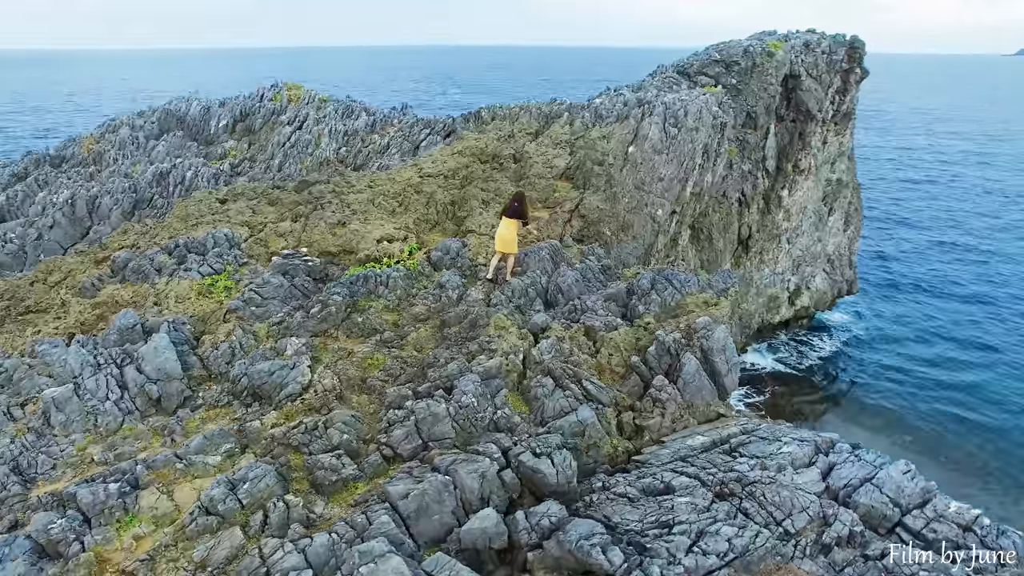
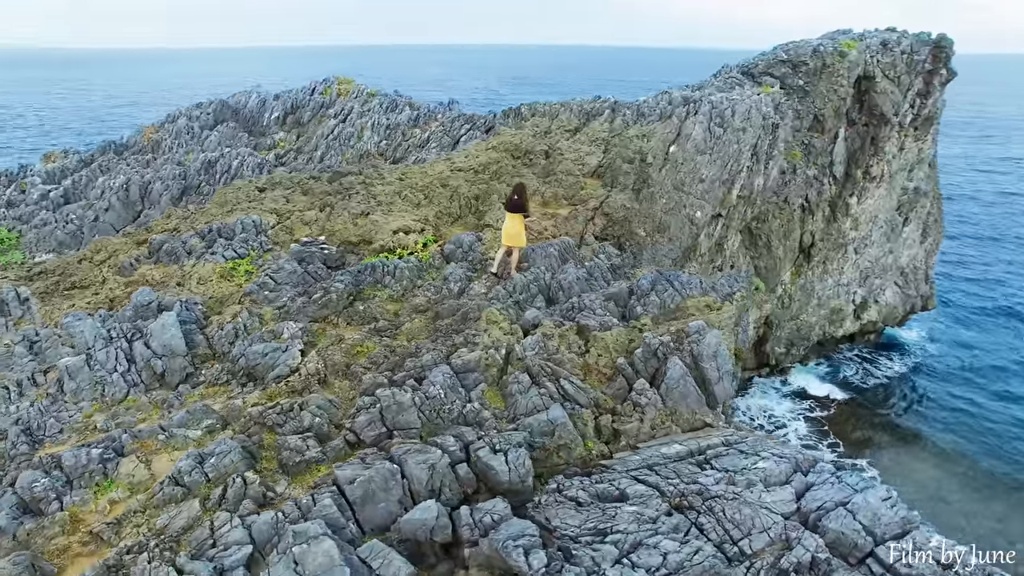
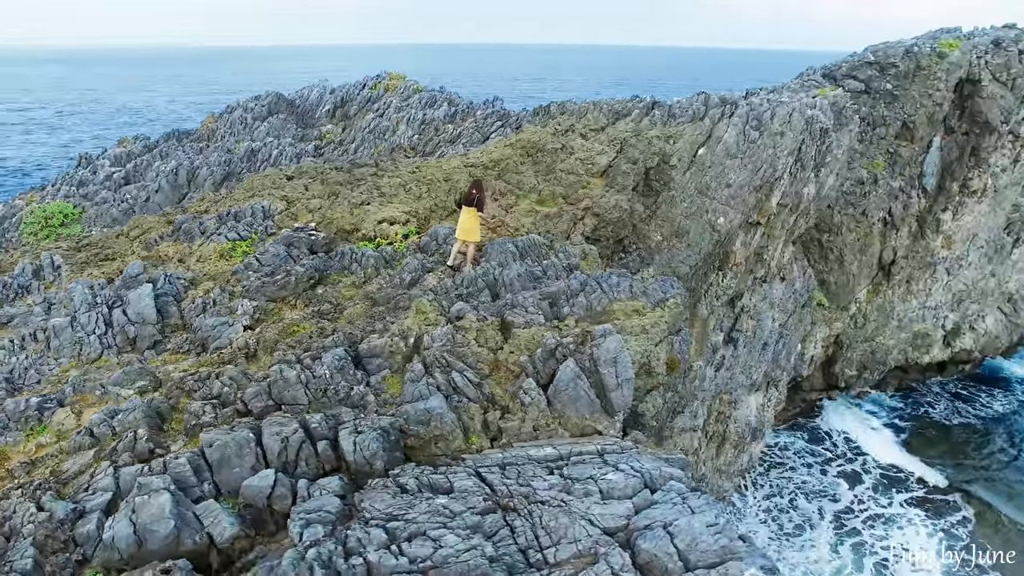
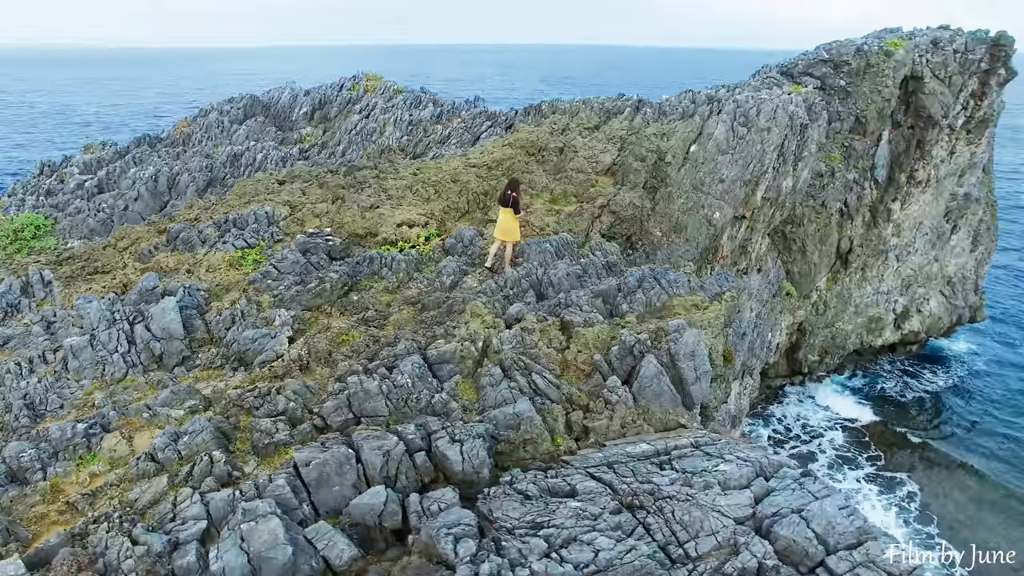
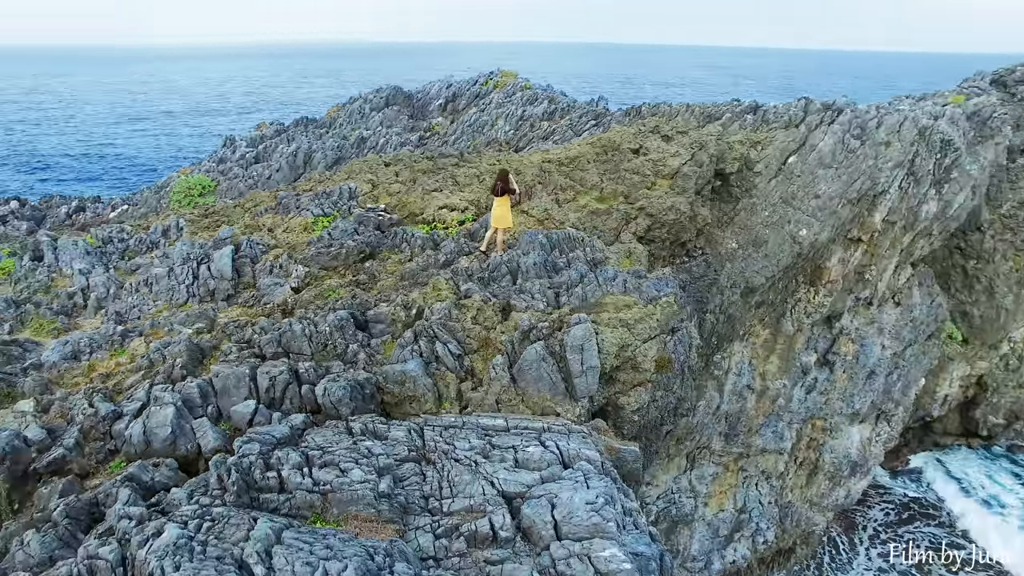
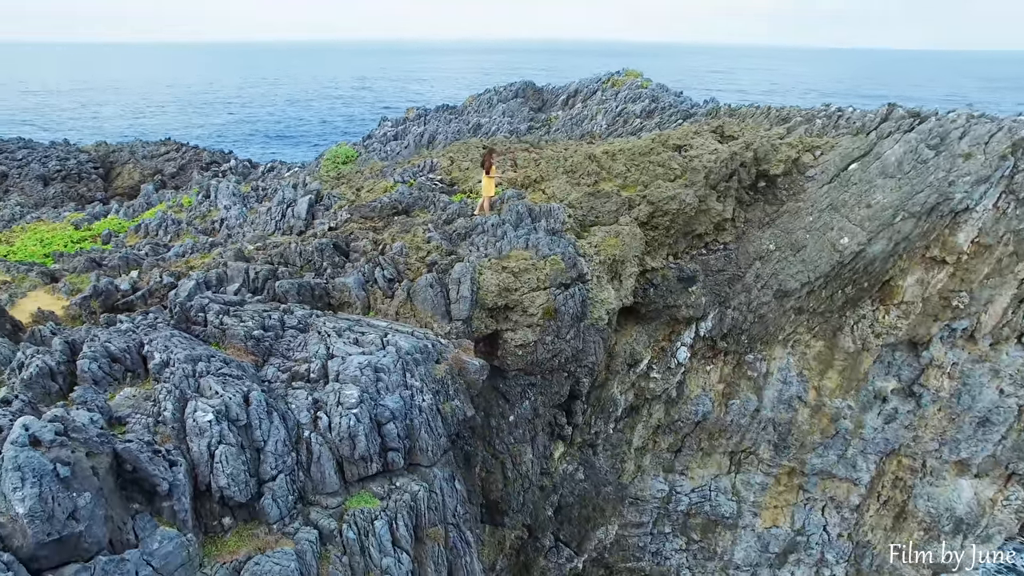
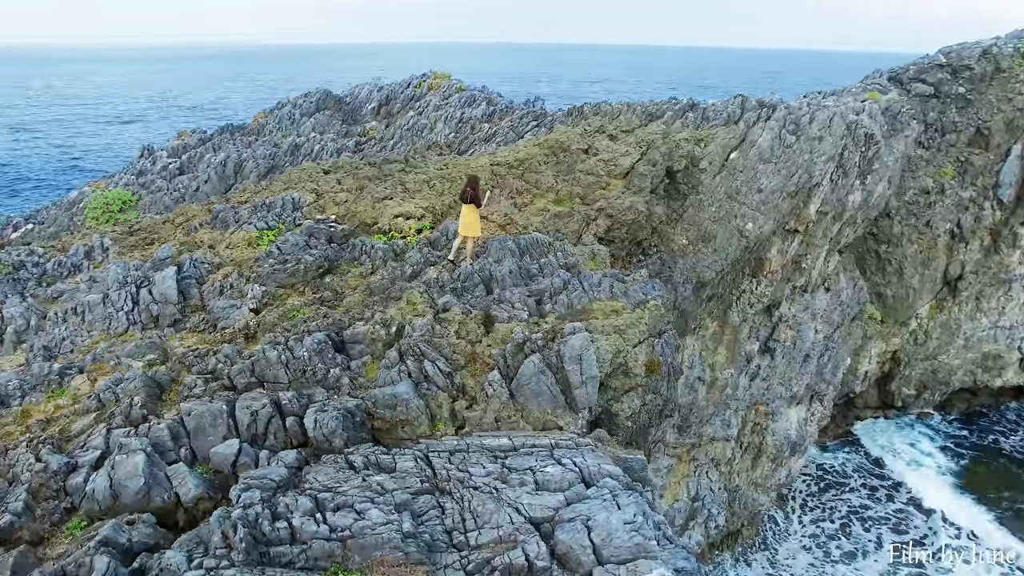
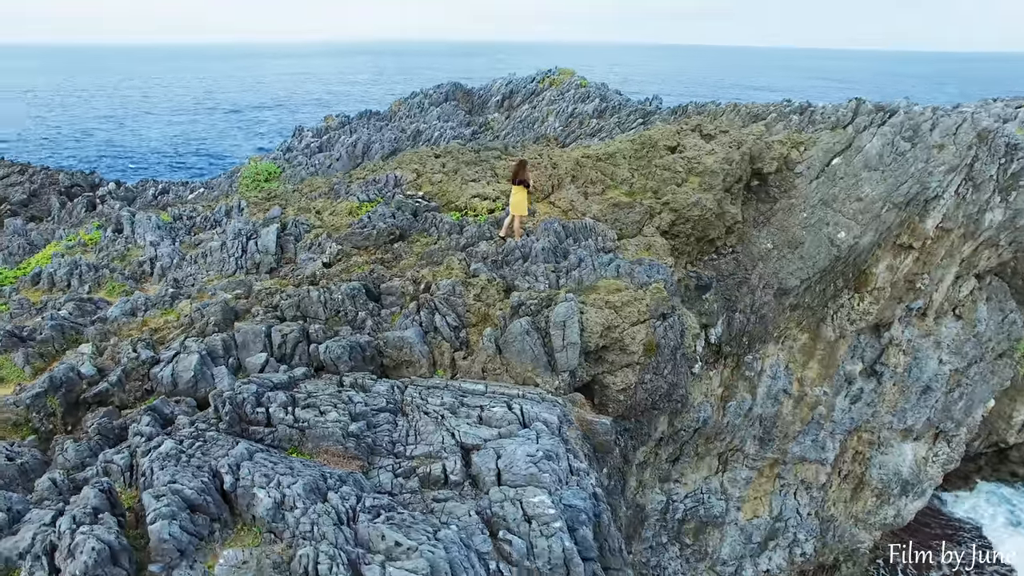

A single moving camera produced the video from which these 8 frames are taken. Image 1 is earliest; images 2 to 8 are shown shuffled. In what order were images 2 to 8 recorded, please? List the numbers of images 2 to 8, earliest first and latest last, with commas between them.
2, 4, 3, 7, 5, 8, 6
